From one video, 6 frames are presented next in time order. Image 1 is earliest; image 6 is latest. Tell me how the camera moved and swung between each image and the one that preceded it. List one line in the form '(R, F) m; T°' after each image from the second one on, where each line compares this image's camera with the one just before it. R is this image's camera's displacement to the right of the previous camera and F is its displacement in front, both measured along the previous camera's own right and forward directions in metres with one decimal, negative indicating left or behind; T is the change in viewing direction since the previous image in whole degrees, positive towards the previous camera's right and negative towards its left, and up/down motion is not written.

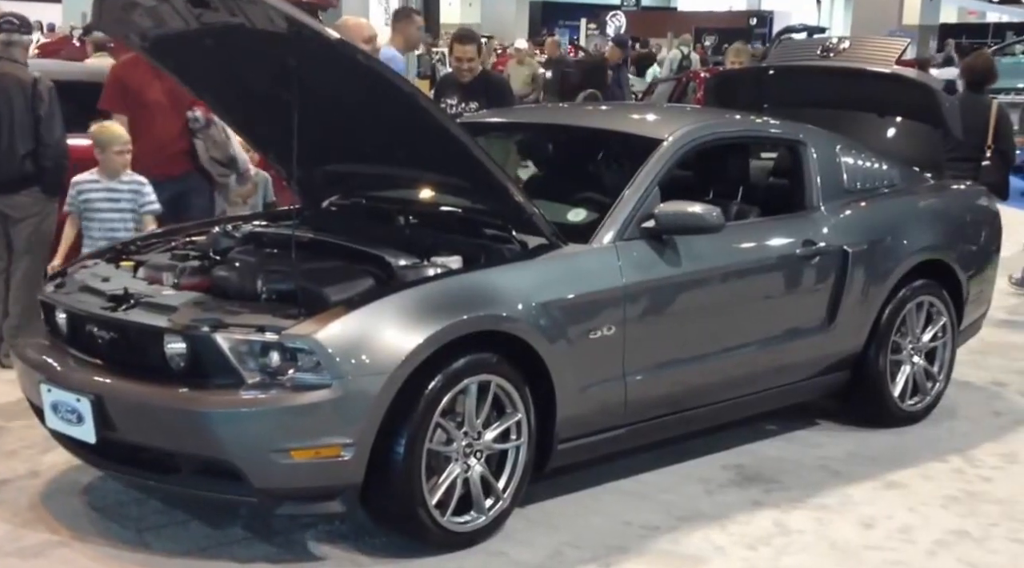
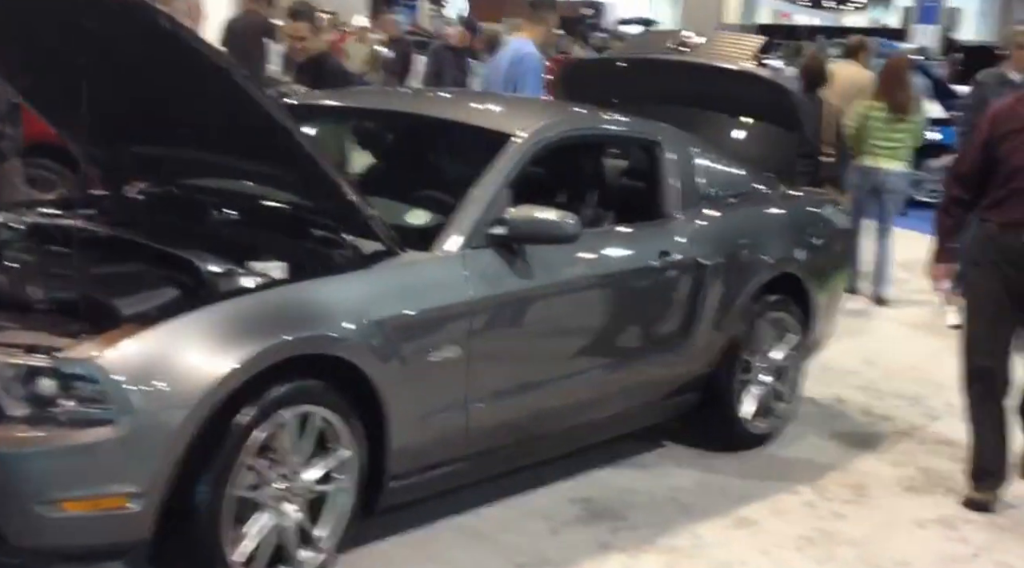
(0.0, +0.6) m; +8°
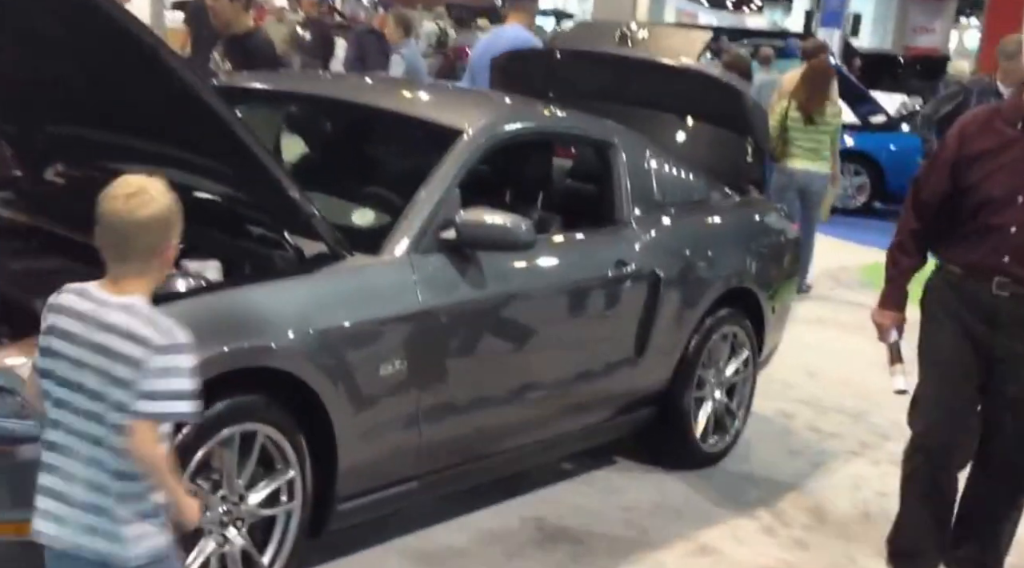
(-0.2, +0.3) m; +4°
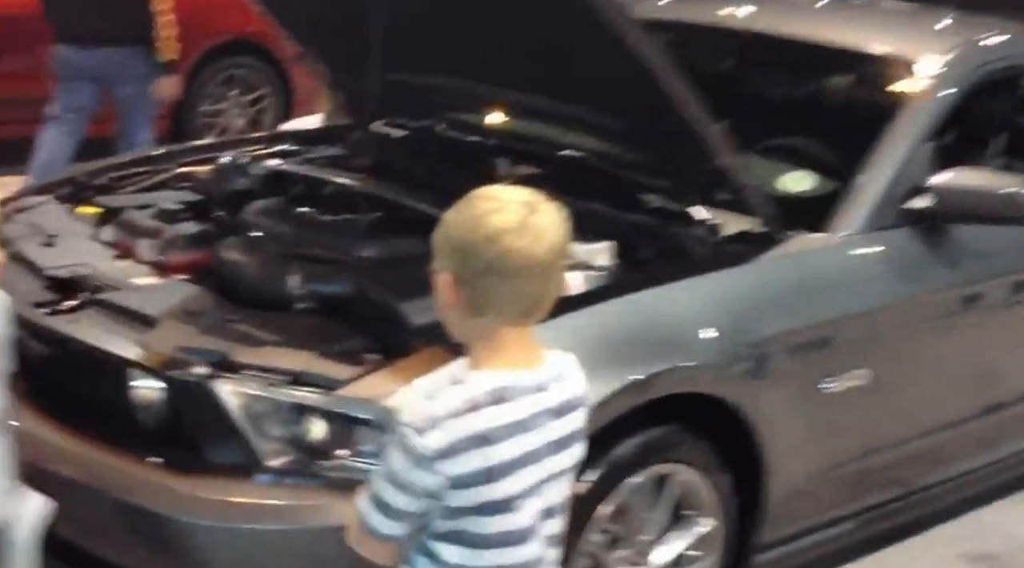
(-0.4, +0.8) m; -14°
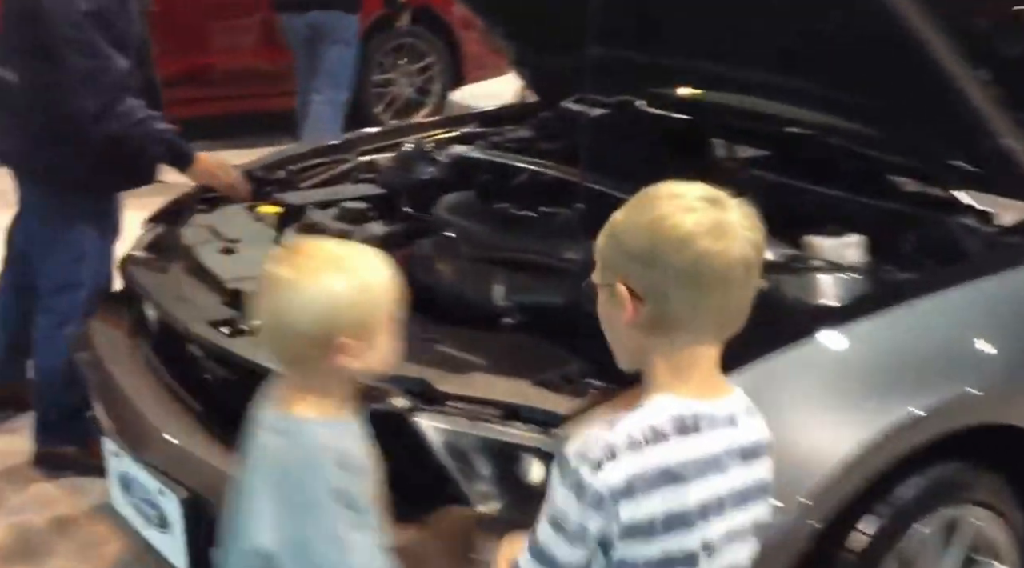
(-0.1, +0.4) m; -7°
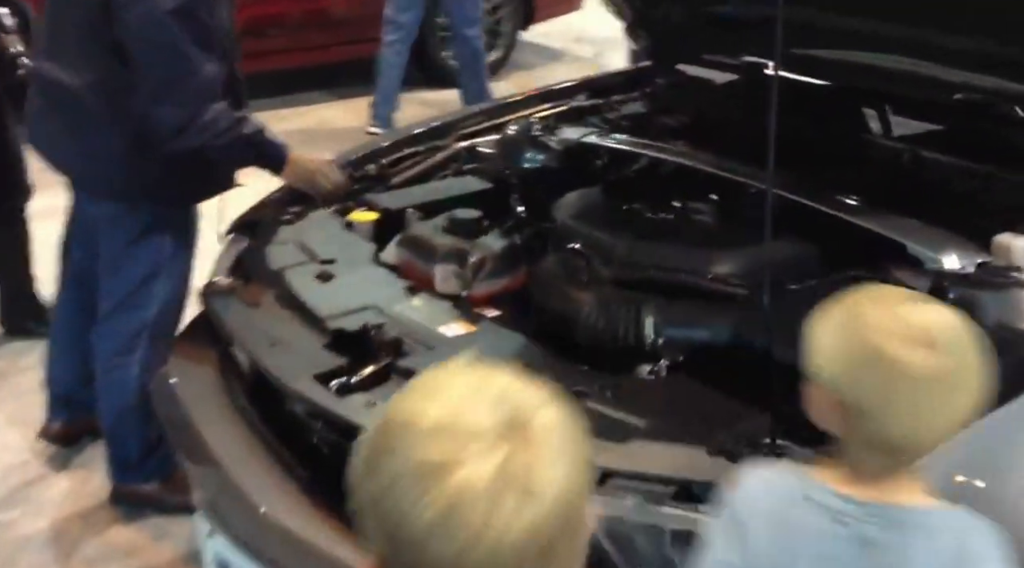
(-0.2, +0.4) m; -2°
